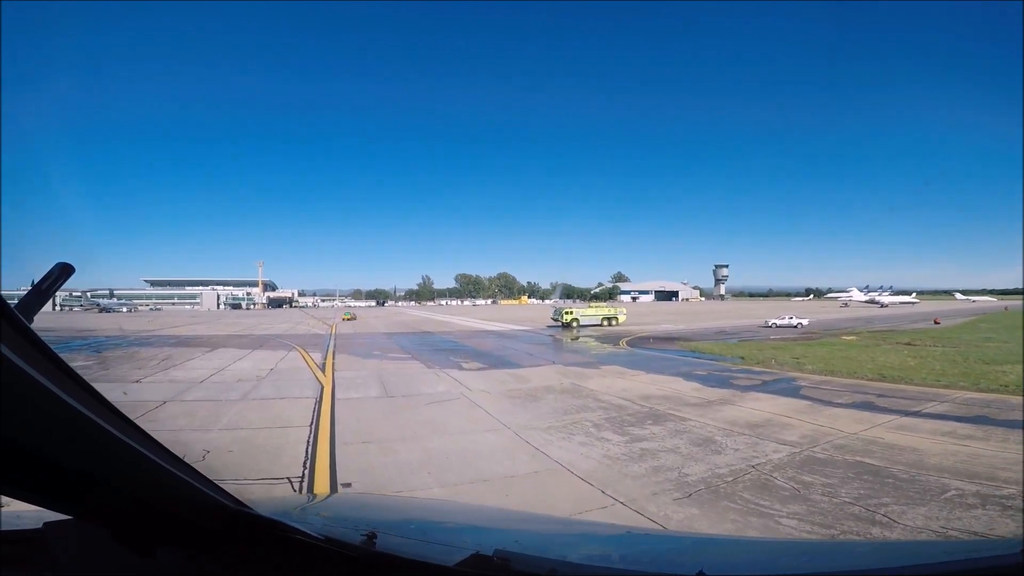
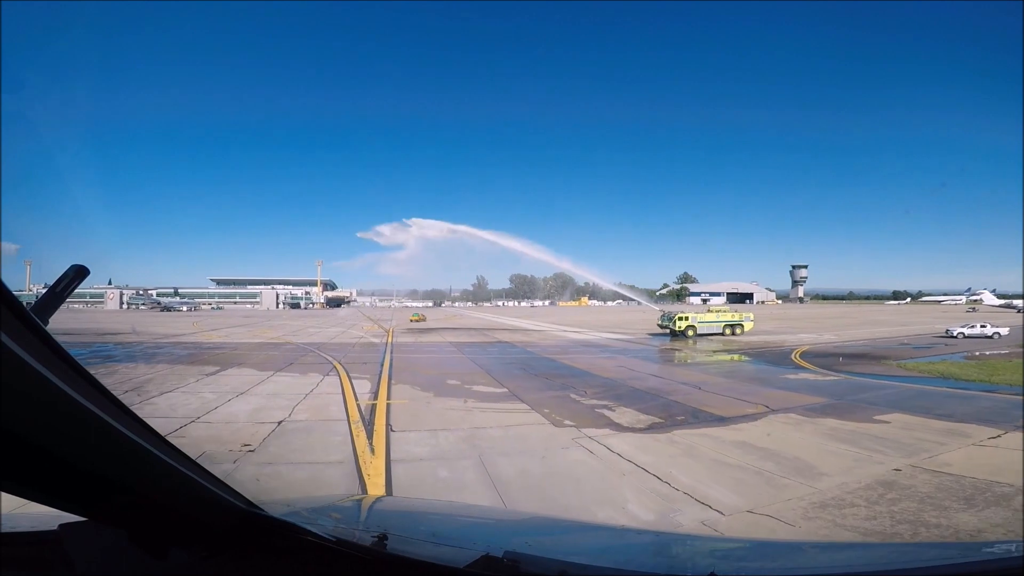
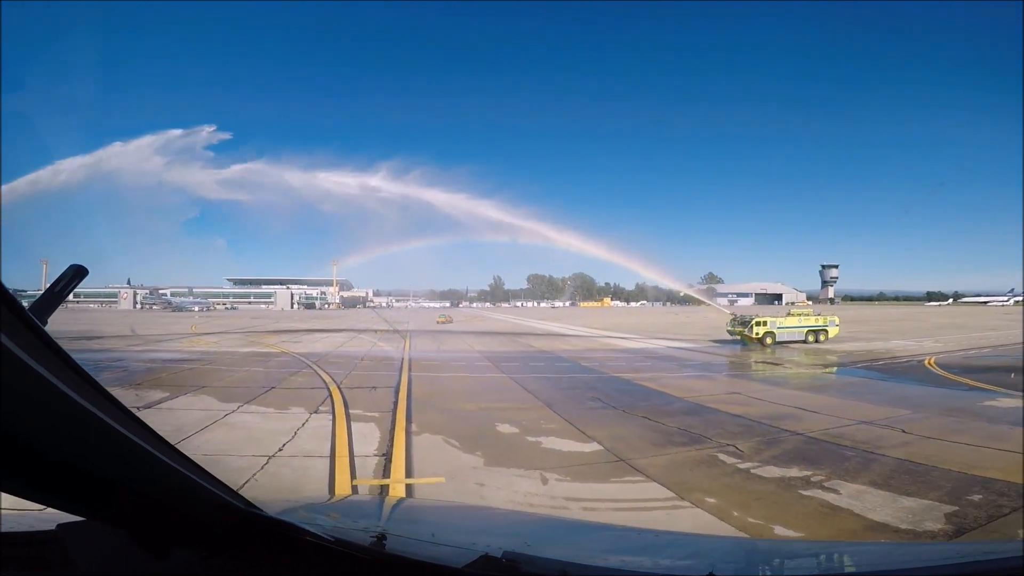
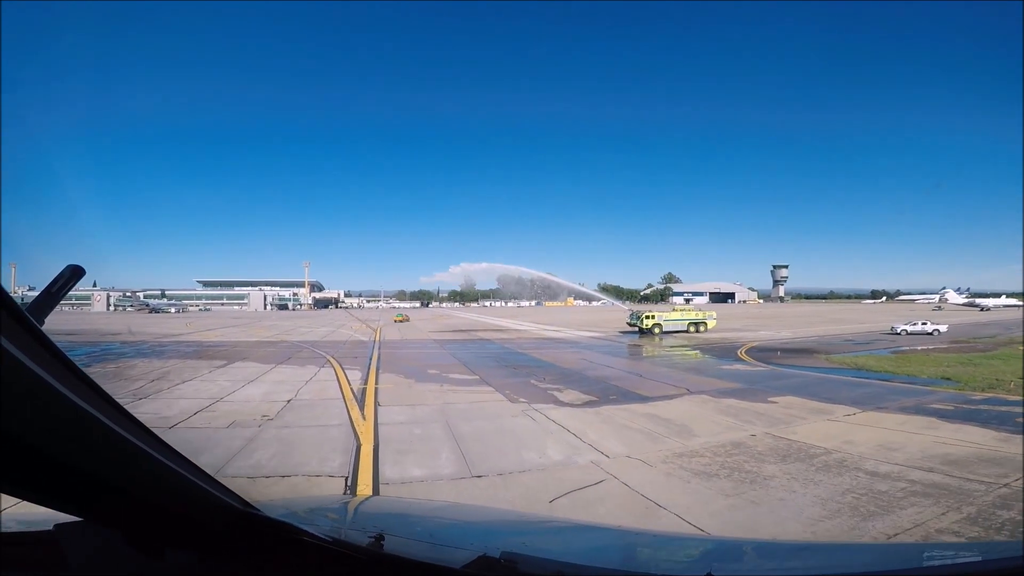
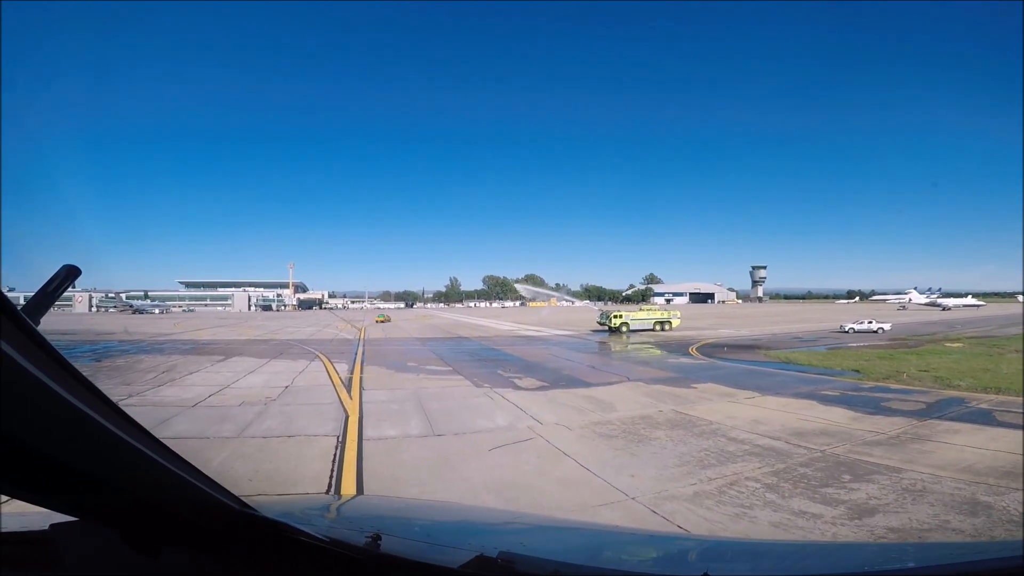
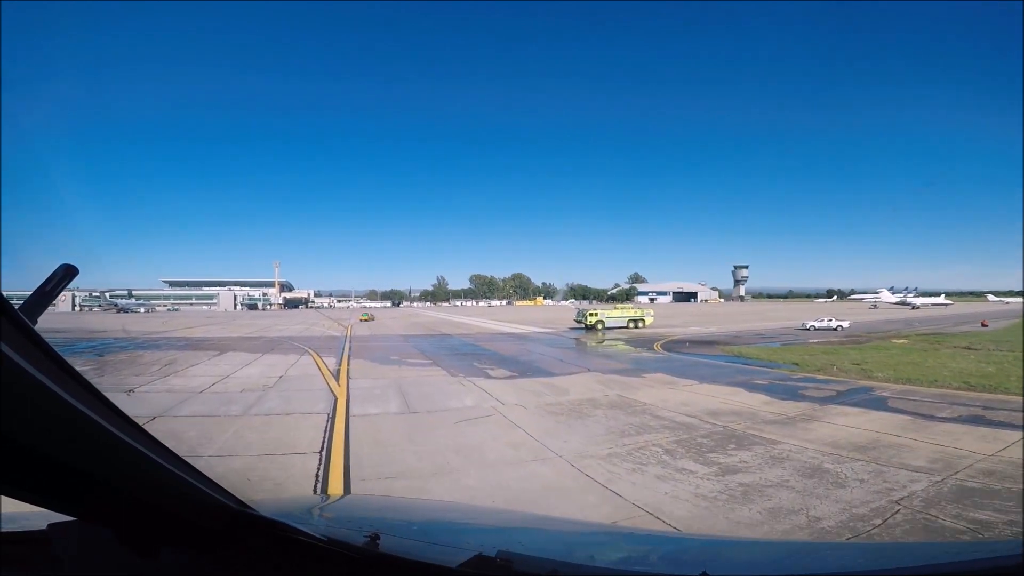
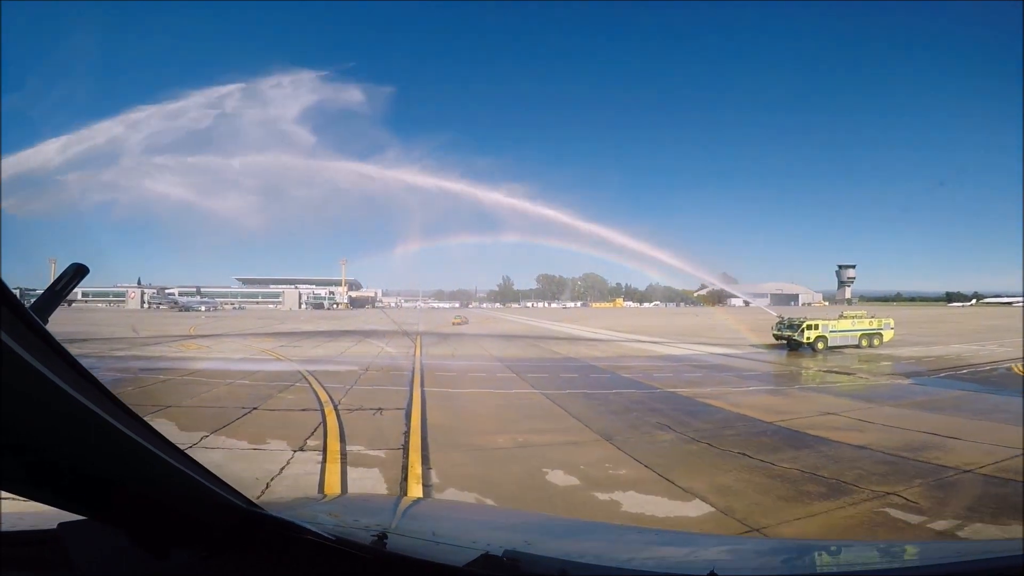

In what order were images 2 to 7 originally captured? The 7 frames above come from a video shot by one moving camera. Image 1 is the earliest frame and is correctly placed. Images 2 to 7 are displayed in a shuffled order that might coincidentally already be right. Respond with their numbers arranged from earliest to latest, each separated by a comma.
6, 5, 4, 2, 3, 7
